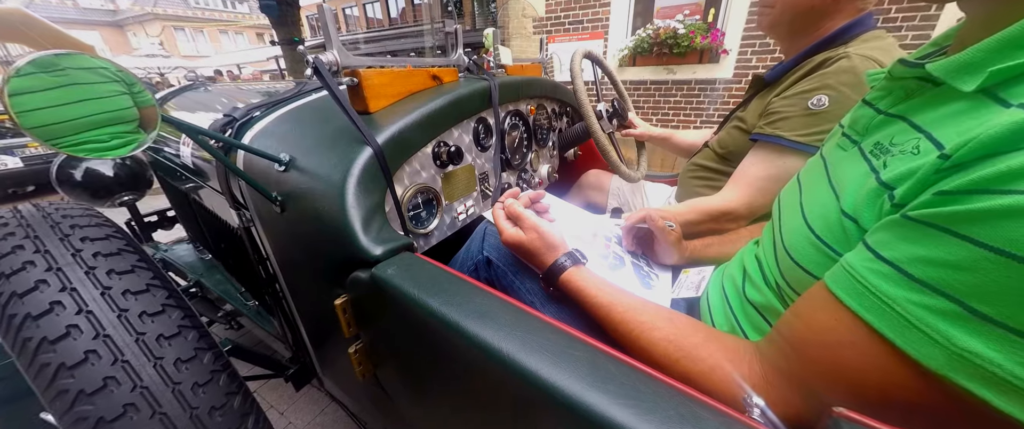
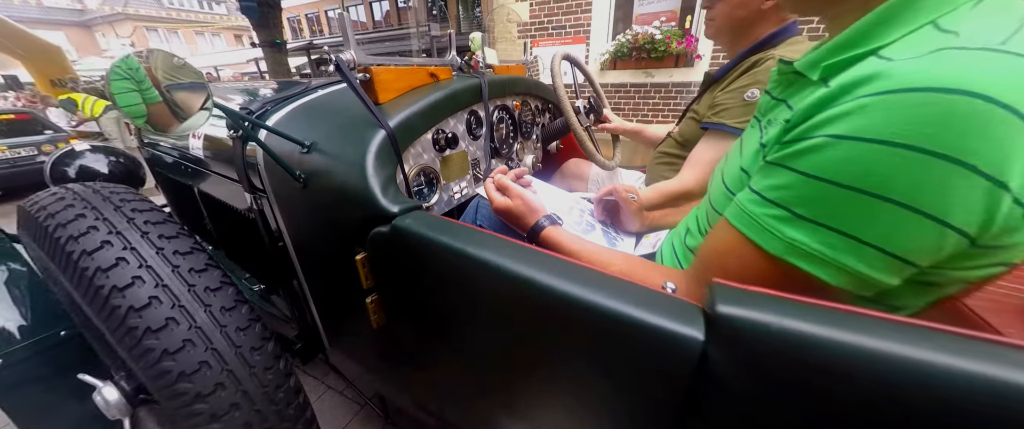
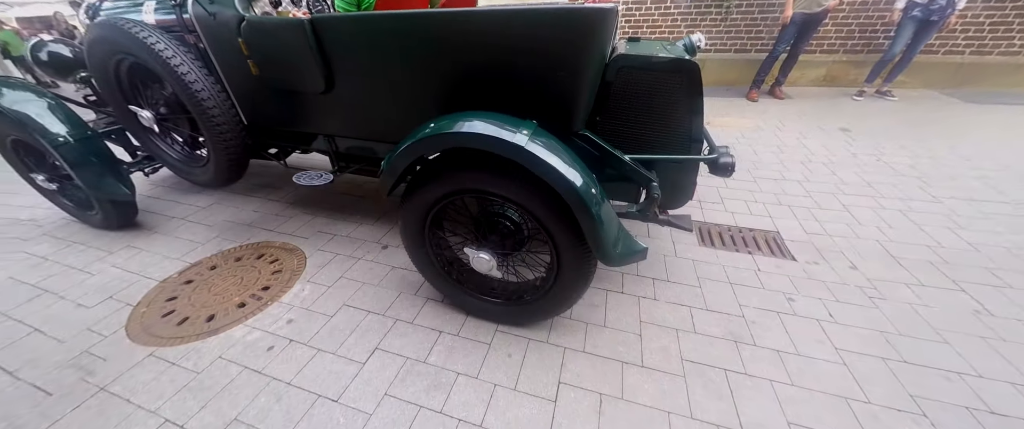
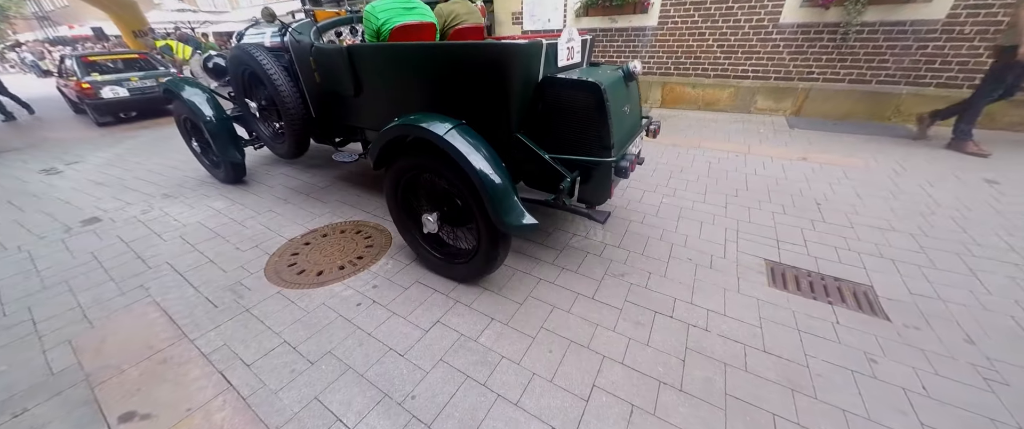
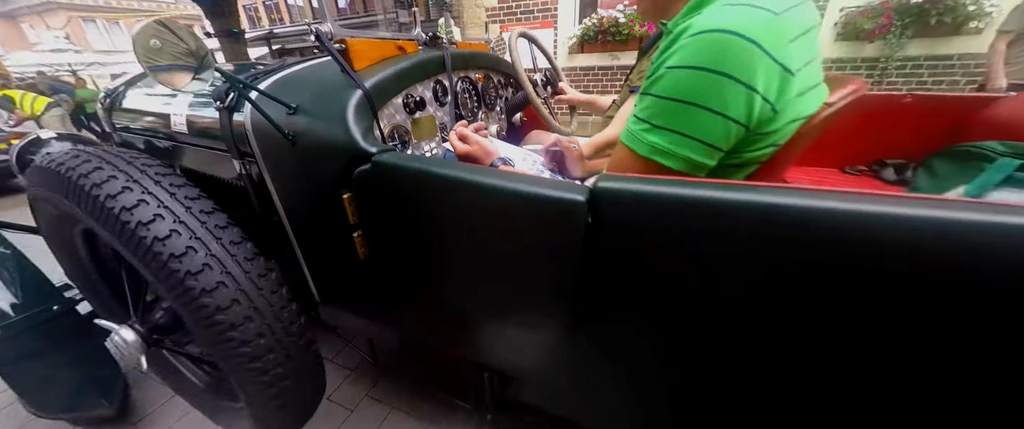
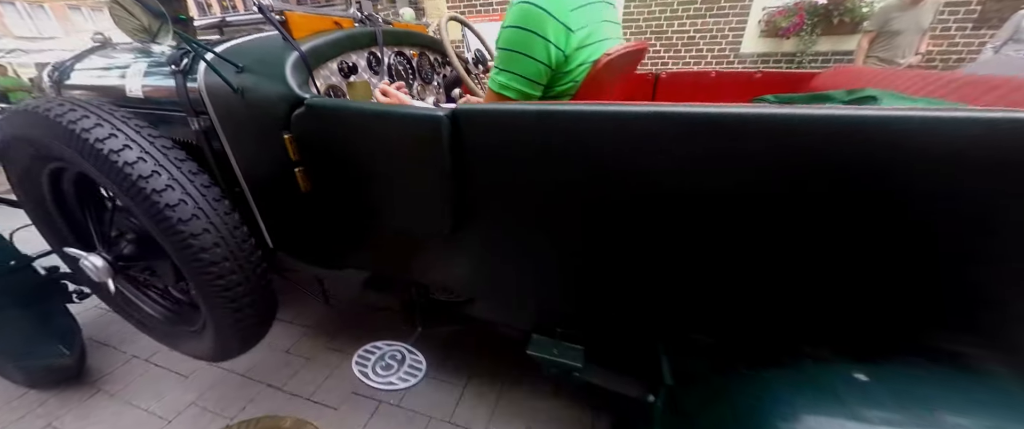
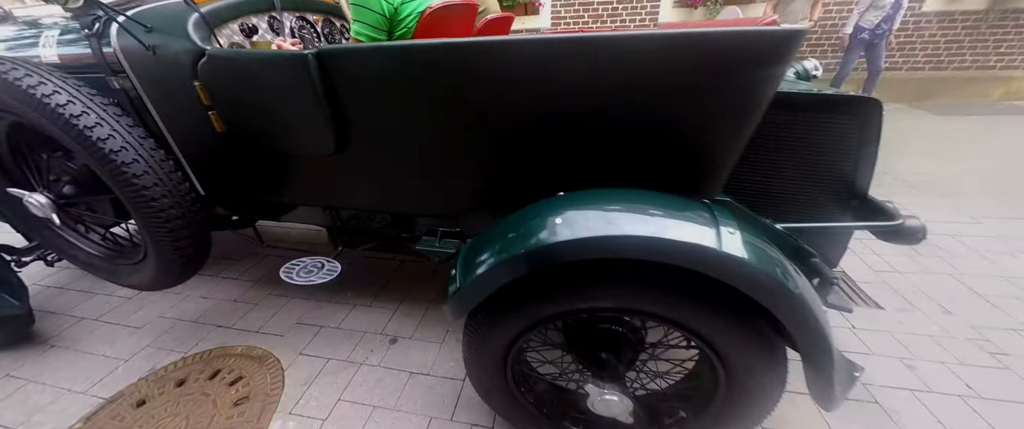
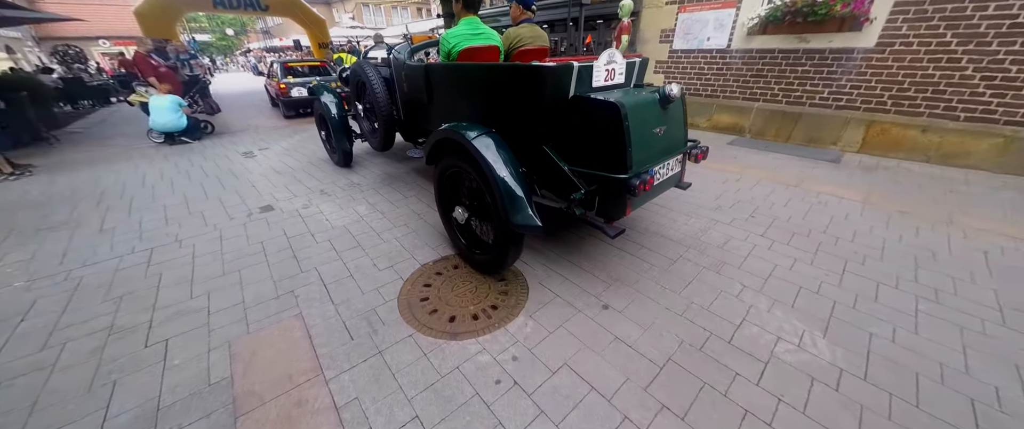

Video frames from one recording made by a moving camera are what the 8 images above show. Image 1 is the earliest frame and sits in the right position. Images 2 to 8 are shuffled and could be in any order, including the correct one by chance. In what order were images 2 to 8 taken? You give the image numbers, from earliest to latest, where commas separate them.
2, 5, 6, 7, 3, 4, 8
